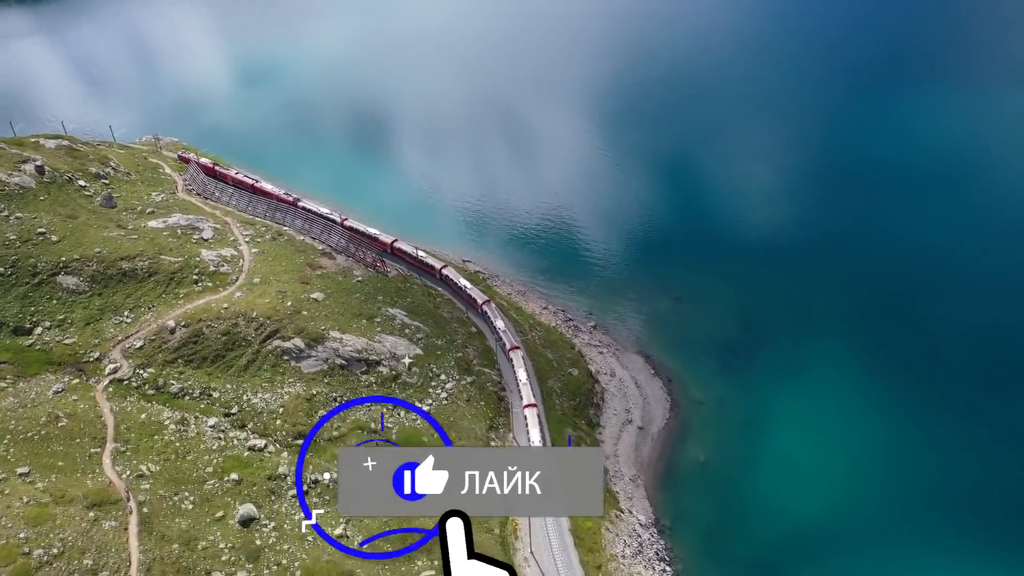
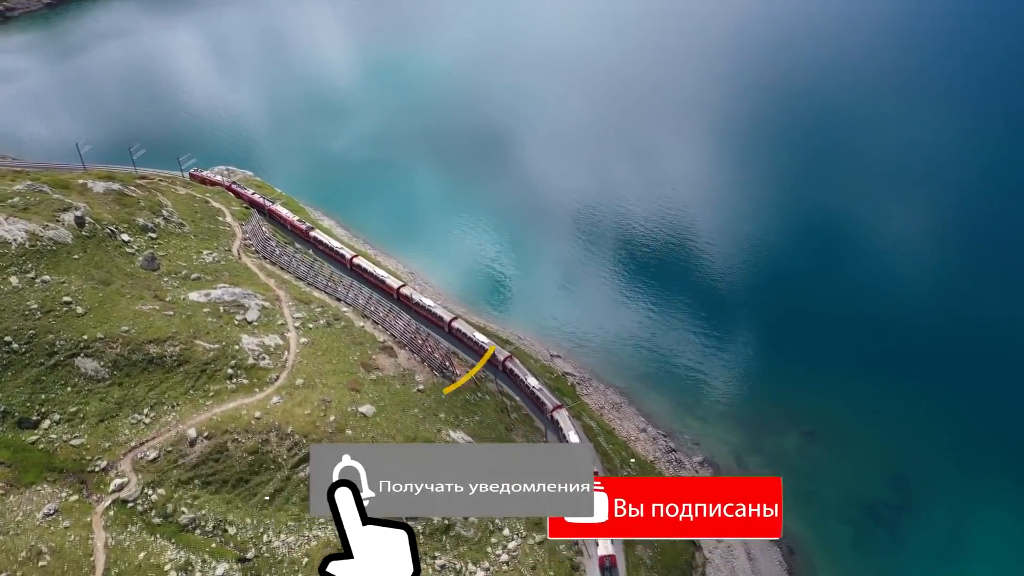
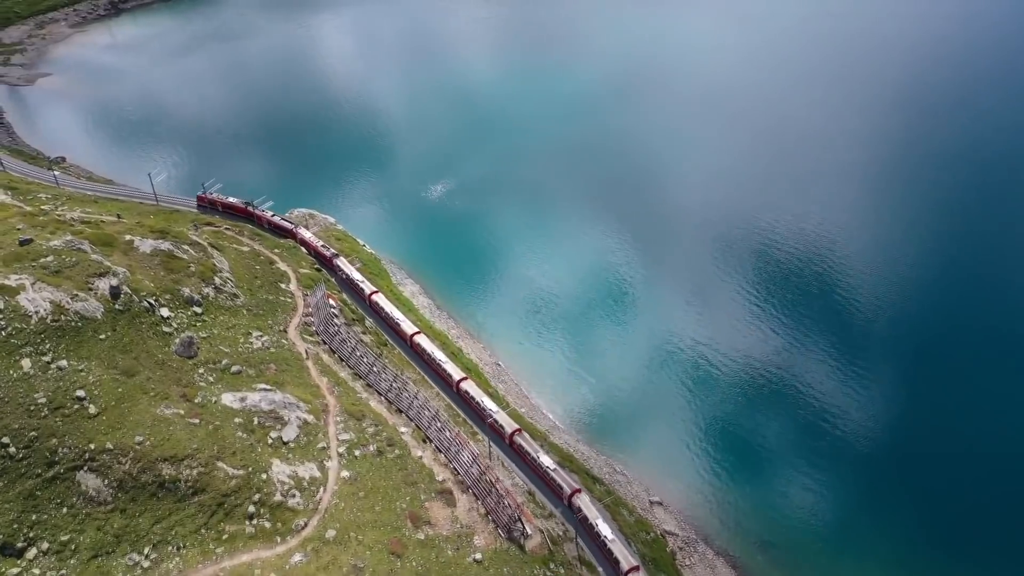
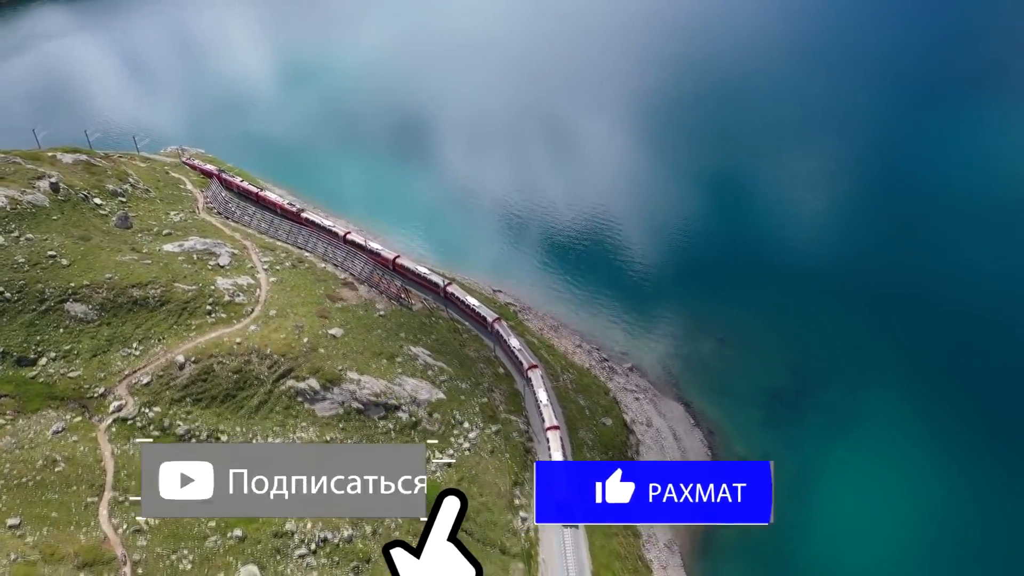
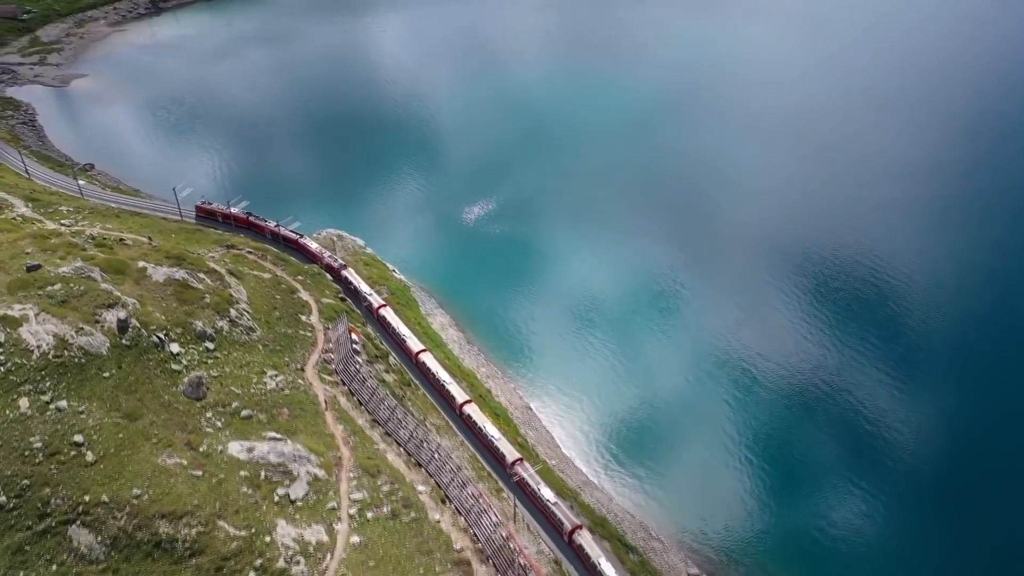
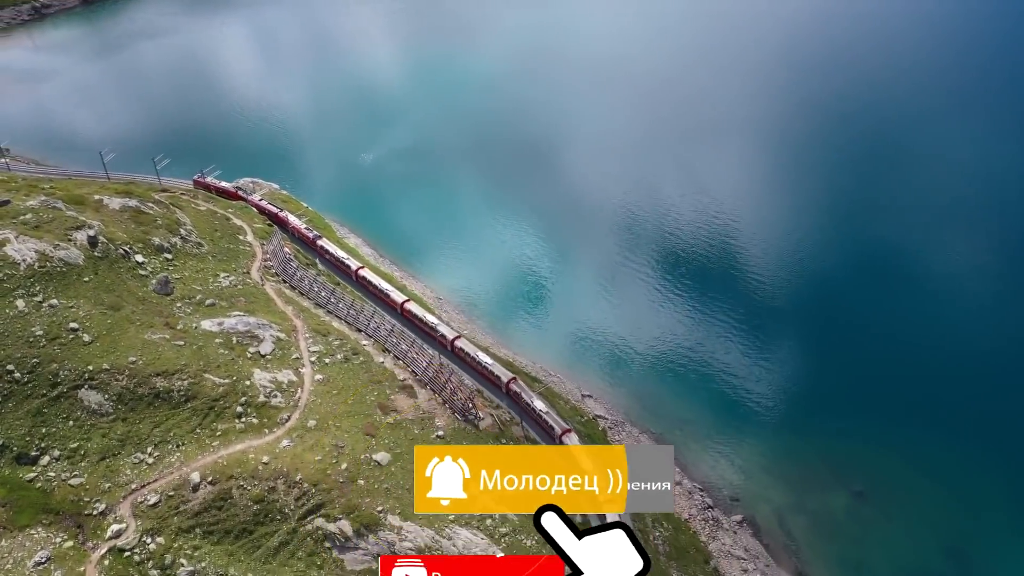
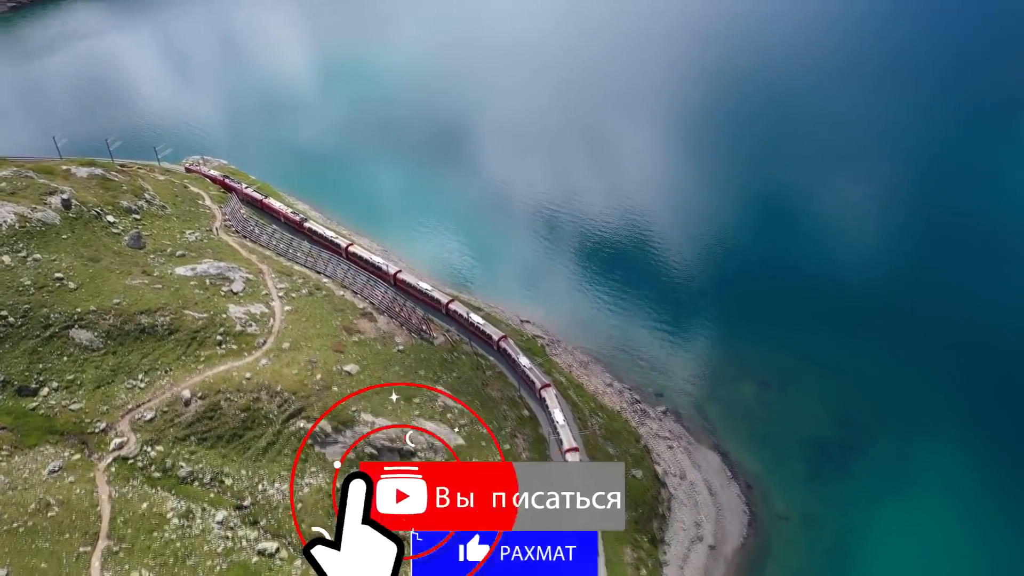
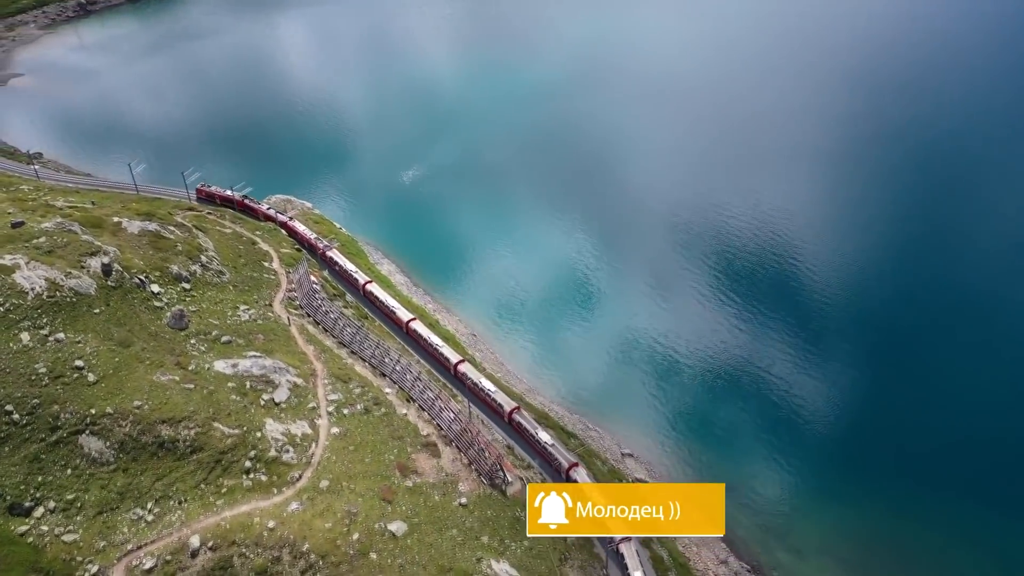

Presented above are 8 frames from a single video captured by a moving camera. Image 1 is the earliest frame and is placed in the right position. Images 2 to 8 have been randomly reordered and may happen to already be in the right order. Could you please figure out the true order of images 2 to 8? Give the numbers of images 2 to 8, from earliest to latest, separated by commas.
4, 7, 2, 6, 8, 3, 5
